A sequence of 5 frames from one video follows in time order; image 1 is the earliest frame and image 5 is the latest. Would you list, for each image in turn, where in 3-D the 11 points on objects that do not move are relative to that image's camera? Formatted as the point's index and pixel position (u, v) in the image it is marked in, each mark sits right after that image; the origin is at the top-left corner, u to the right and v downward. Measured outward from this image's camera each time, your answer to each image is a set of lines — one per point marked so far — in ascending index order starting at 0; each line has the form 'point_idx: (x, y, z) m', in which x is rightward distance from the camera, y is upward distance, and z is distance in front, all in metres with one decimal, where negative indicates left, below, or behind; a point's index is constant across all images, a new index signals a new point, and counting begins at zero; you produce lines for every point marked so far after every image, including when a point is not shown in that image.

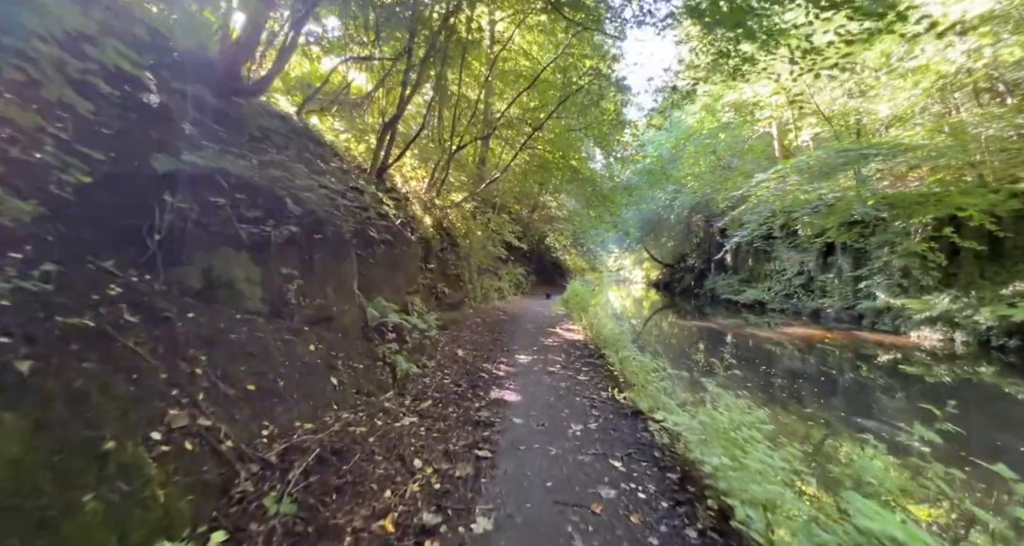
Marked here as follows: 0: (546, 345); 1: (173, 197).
0: (+0.7, -1.4, +7.7) m
1: (-2.7, +0.6, +3.1) m
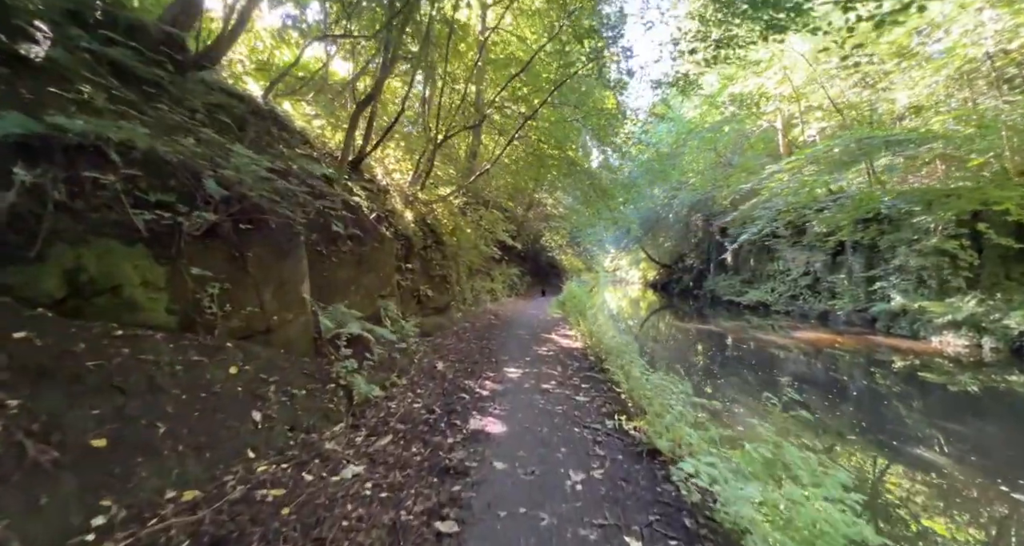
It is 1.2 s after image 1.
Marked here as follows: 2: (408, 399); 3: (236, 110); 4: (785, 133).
0: (+0.5, -1.4, +6.8) m
1: (-2.9, +0.6, +2.3) m
2: (-1.1, -1.3, +4.1) m
3: (-4.2, +2.5, +5.9) m
4: (+11.5, +5.9, +16.2) m
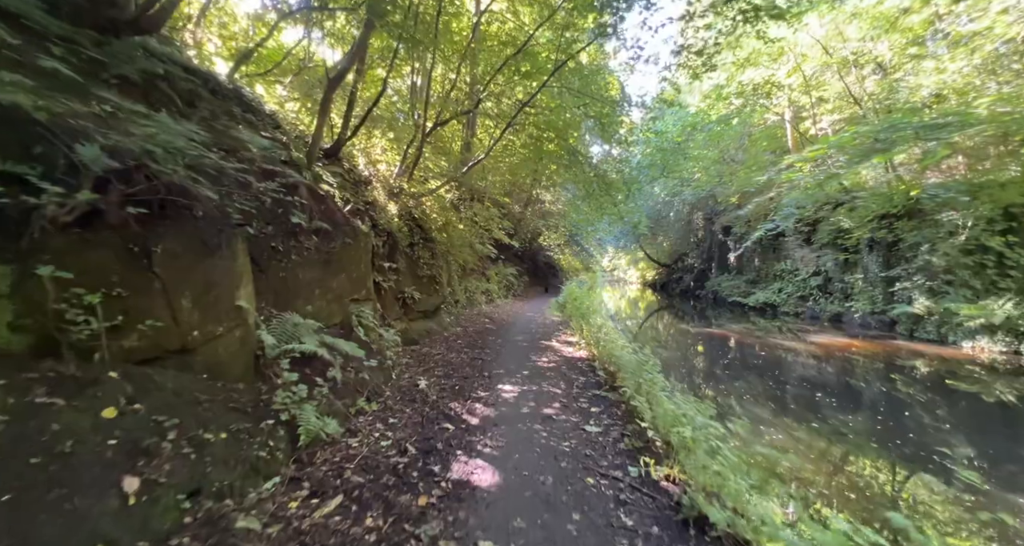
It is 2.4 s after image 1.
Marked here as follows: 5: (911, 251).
0: (+0.4, -1.4, +6.0) m
1: (-2.9, +0.6, +1.4) m
2: (-1.1, -1.3, +3.2) m
3: (-4.3, +2.5, +5.0) m
4: (+11.4, +5.9, +15.5) m
5: (+12.8, +0.7, +12.2) m
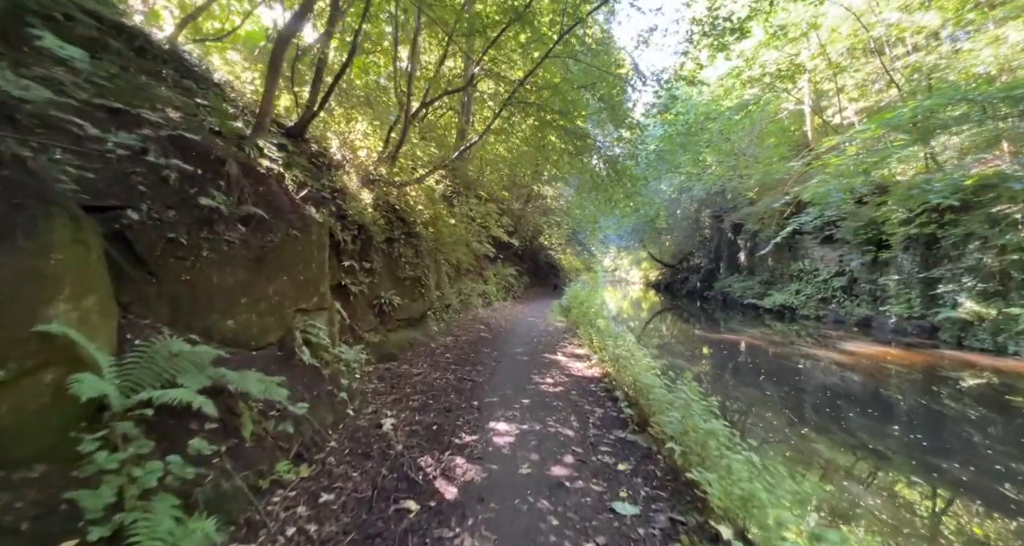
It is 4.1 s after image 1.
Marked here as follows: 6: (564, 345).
0: (+0.4, -1.5, +4.8) m
1: (-2.9, +0.6, +0.2) m
2: (-1.2, -1.4, +2.0) m
3: (-4.3, +2.5, +3.8) m
4: (+11.3, +5.9, +14.3) m
5: (+12.8, +0.7, +11.1) m
6: (+1.1, -1.5, +8.0) m
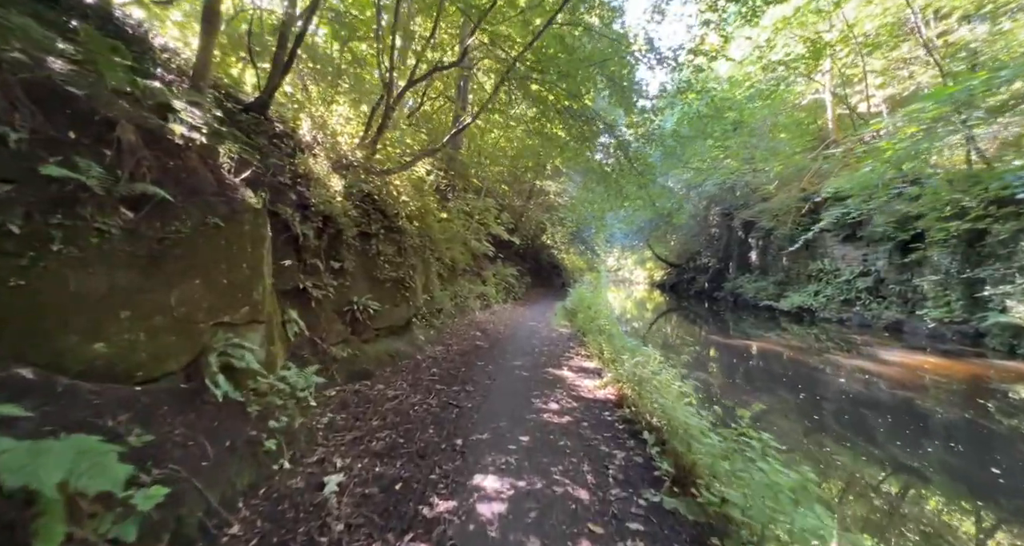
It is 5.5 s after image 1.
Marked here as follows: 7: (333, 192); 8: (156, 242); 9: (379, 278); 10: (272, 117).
0: (+0.4, -1.5, +3.9) m
1: (-3.0, +0.6, -0.7) m
2: (-1.2, -1.4, +1.1) m
3: (-4.4, +2.4, +2.9) m
4: (+11.3, +5.9, +13.2) m
5: (+12.7, +0.7, +10.0) m
6: (+1.1, -1.5, +7.1) m
7: (-2.4, +1.1, +5.1) m
8: (-2.4, +0.2, +2.6) m
9: (-2.0, -0.1, +5.9) m
10: (-3.4, +2.2, +5.3) m
